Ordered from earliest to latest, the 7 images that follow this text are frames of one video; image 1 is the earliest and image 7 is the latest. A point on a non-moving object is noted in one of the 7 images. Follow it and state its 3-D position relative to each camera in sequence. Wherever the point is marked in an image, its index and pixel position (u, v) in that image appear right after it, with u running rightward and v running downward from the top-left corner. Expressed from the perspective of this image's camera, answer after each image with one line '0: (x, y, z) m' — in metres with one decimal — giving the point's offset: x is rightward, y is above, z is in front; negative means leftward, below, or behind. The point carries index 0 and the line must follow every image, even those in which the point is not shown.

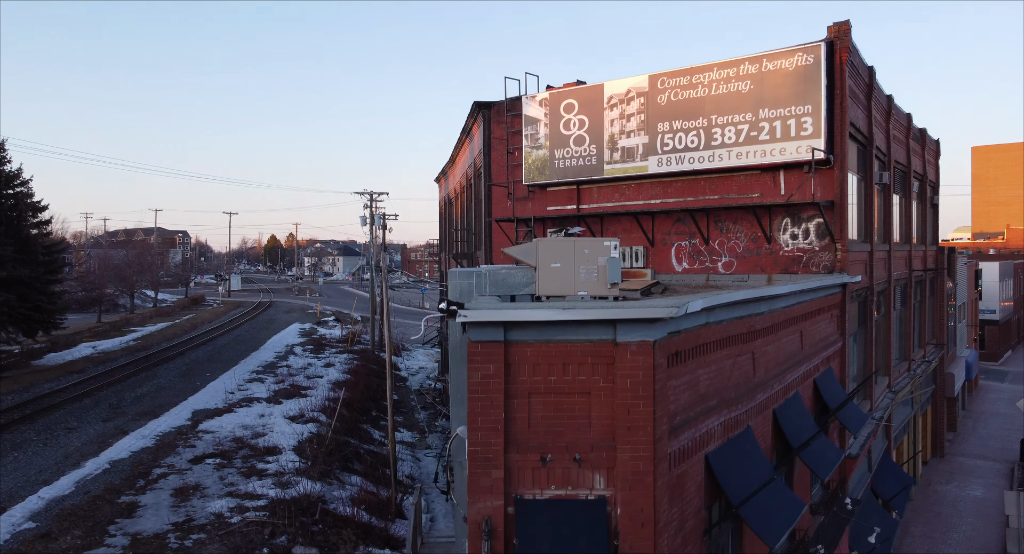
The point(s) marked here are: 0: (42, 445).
0: (-11.0, -3.9, +15.6) m
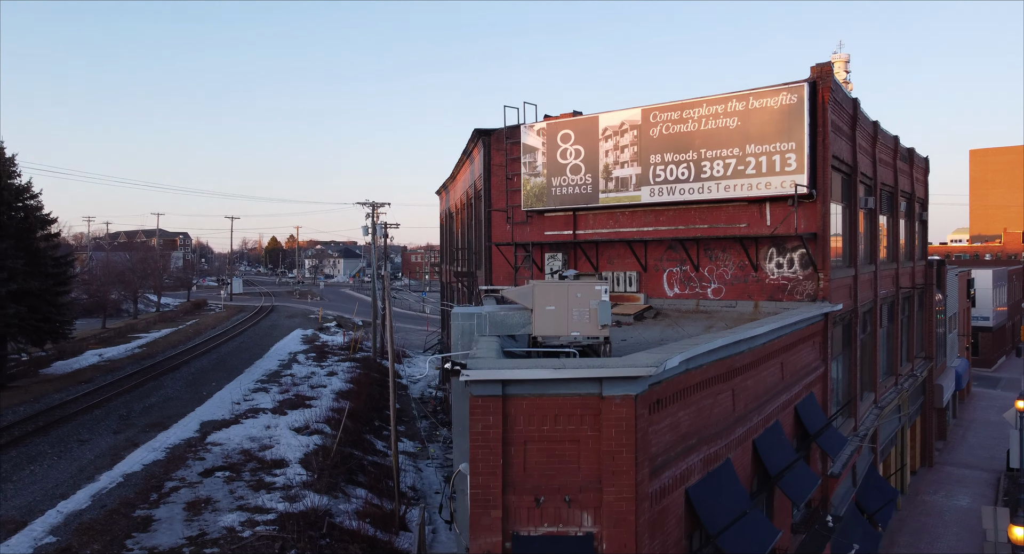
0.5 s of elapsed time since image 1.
0: (-11.1, -4.4, +16.1) m
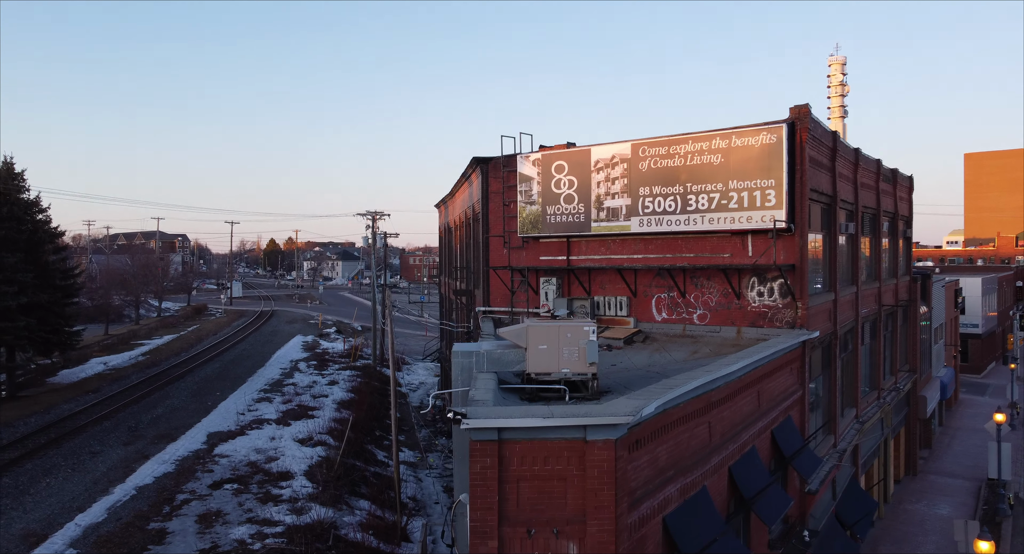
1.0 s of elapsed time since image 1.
0: (-11.1, -4.9, +16.7) m
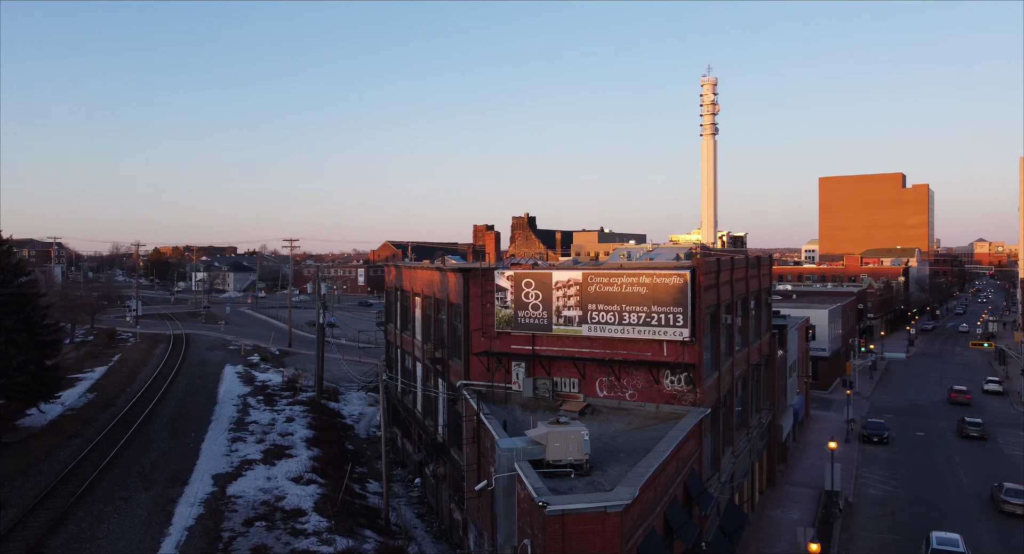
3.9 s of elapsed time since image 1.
0: (-12.0, -7.3, +19.9) m
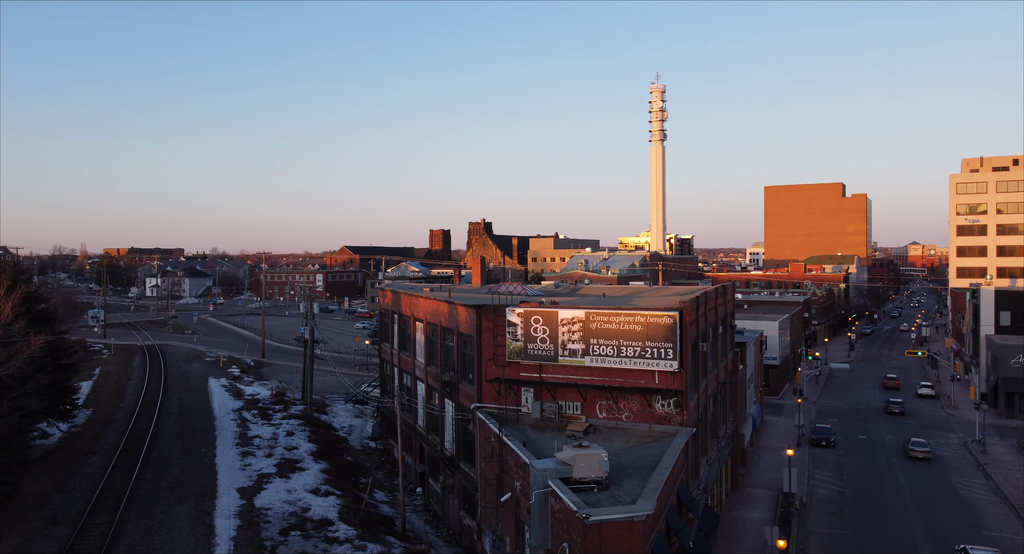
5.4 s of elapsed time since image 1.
0: (-11.6, -8.4, +21.9) m
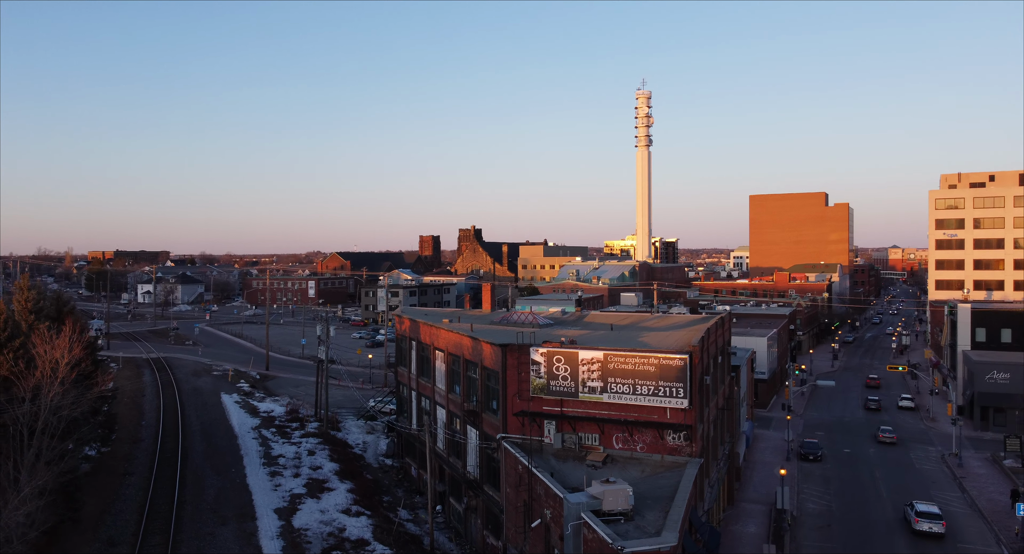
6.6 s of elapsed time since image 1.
0: (-10.8, -10.0, +23.9) m
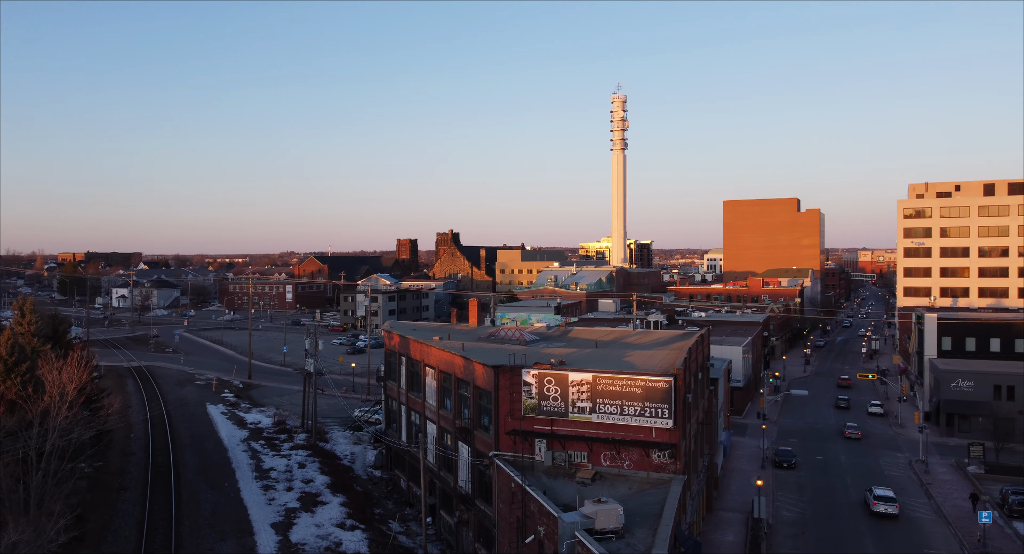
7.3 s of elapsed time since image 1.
0: (-11.0, -10.9, +24.6) m
